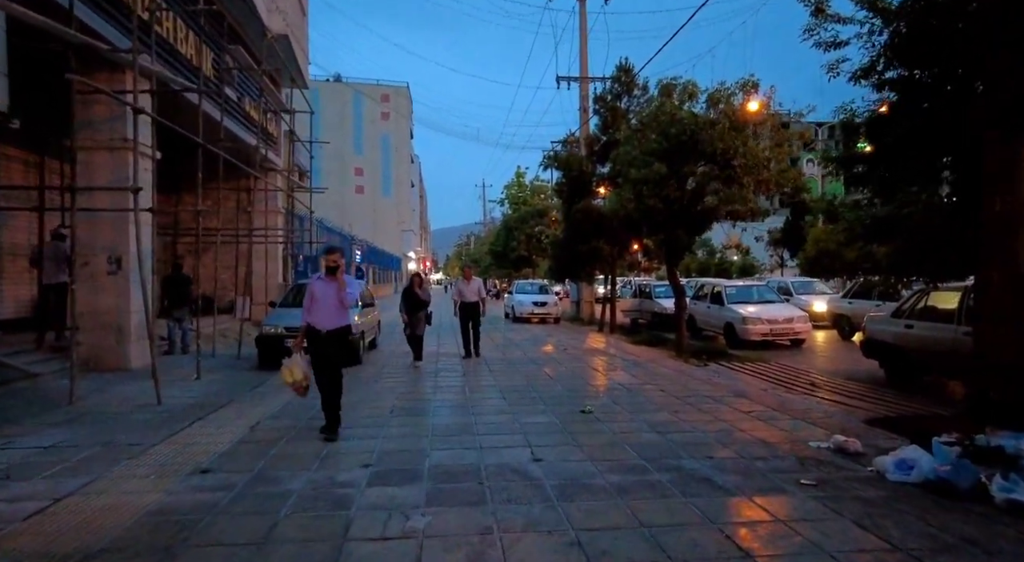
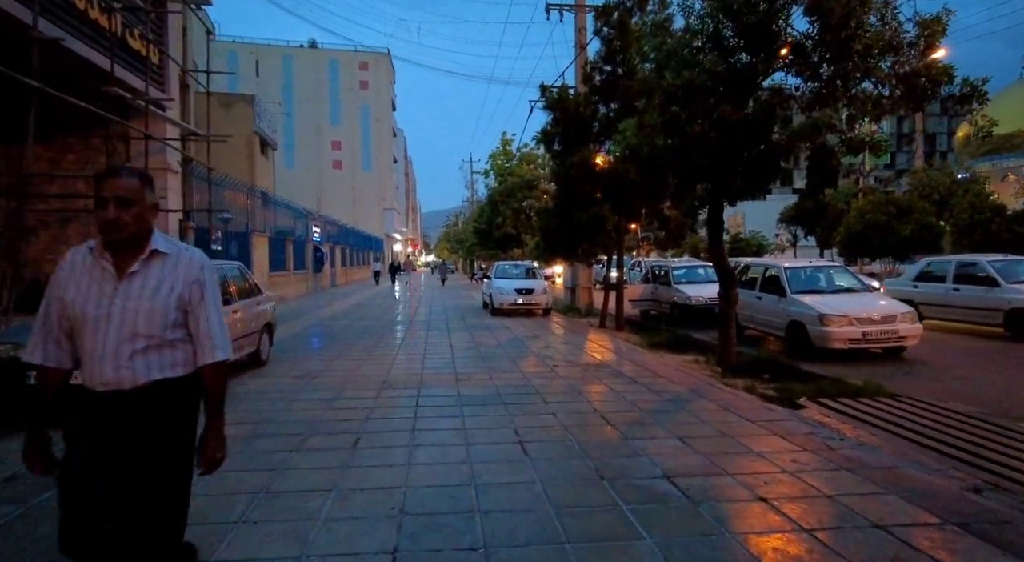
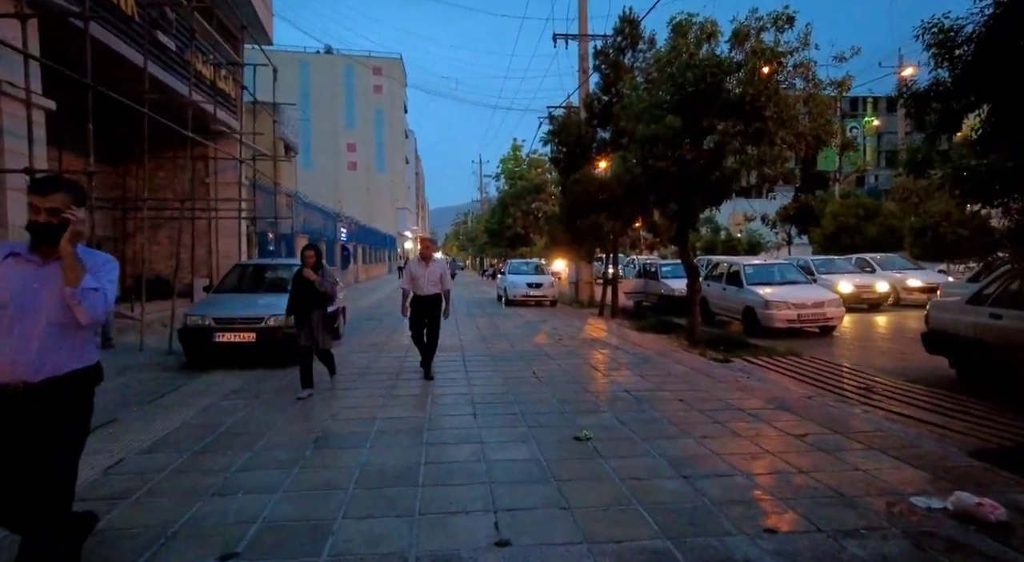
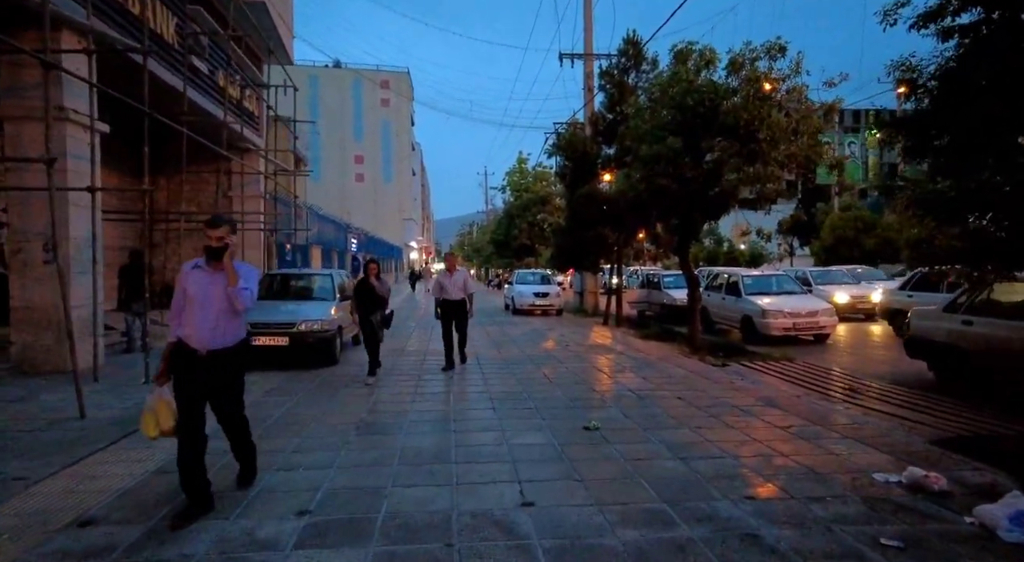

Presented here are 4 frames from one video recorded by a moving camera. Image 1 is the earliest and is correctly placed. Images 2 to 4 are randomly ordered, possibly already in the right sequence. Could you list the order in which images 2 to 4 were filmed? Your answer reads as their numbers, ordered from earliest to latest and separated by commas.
4, 3, 2
